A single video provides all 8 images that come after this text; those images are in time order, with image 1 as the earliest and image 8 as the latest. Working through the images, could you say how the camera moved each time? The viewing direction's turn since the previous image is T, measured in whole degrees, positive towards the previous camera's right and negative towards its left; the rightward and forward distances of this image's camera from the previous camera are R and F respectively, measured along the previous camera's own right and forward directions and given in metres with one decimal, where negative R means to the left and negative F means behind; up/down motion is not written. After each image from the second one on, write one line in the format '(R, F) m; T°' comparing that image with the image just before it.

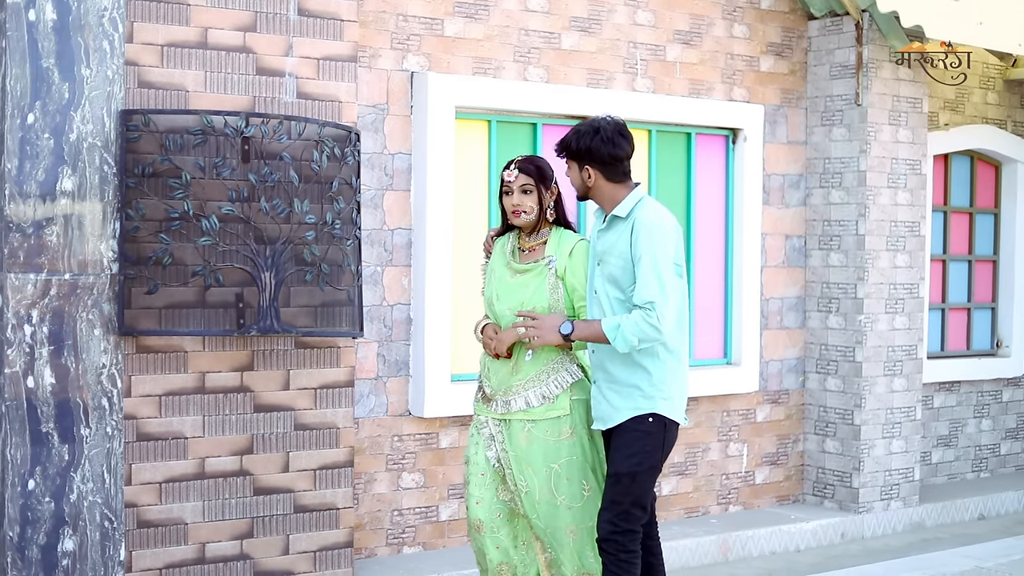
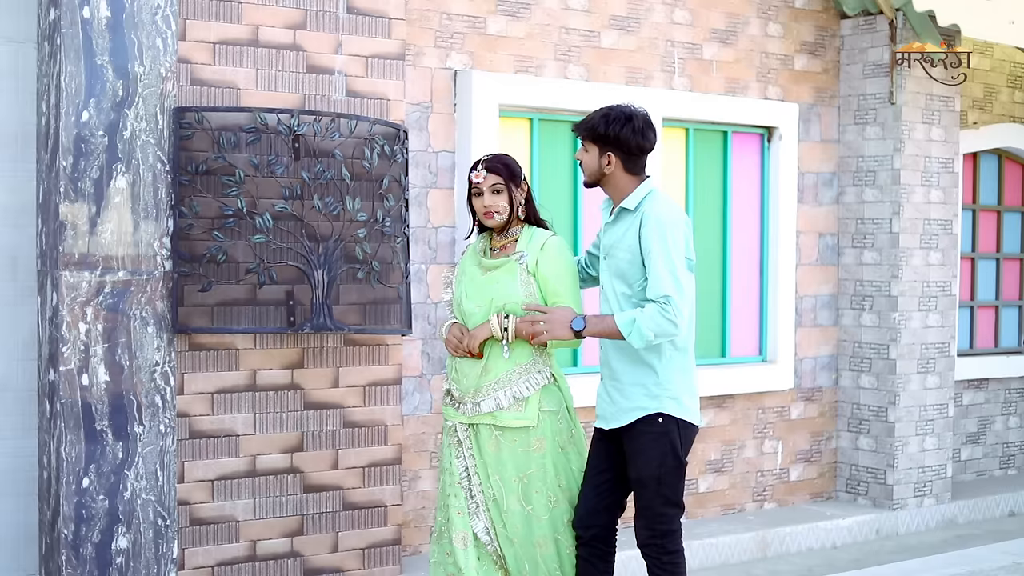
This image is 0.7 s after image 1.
(-0.2, 0.0) m; 0°
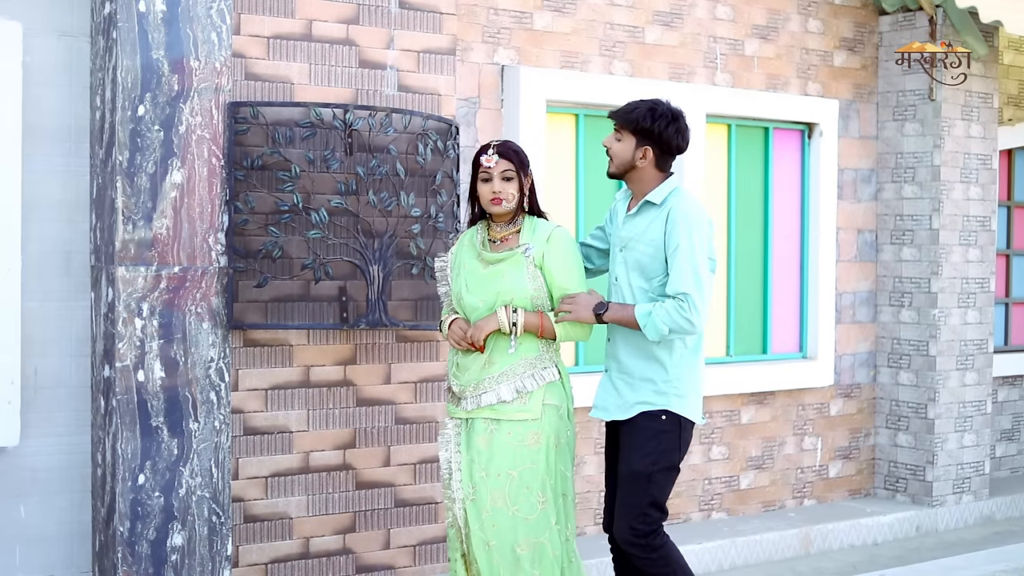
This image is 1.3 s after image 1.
(-0.2, 0.0) m; 0°
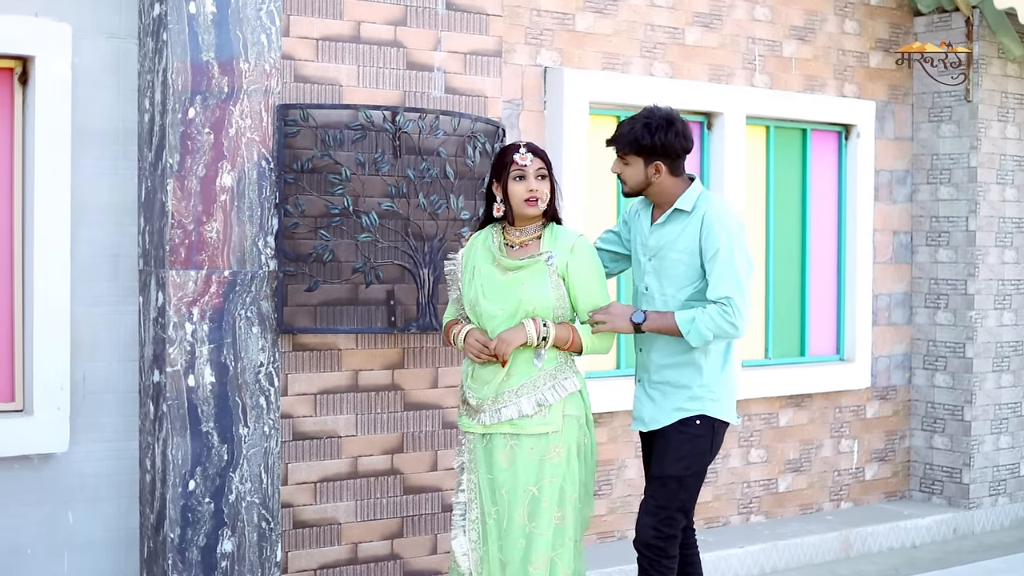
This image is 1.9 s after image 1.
(-0.2, 0.0) m; 0°
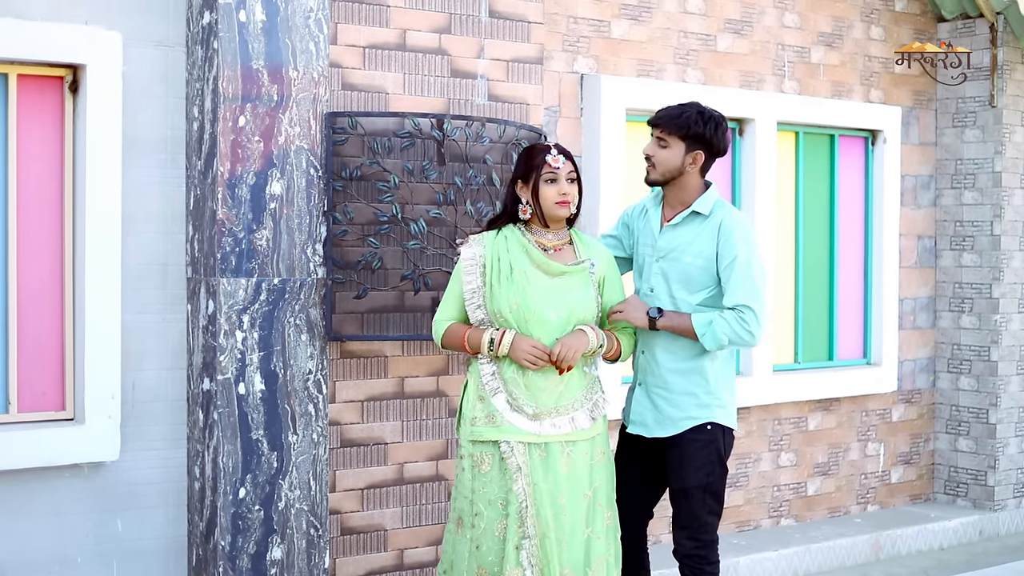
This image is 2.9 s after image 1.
(-0.2, 0.0) m; +1°
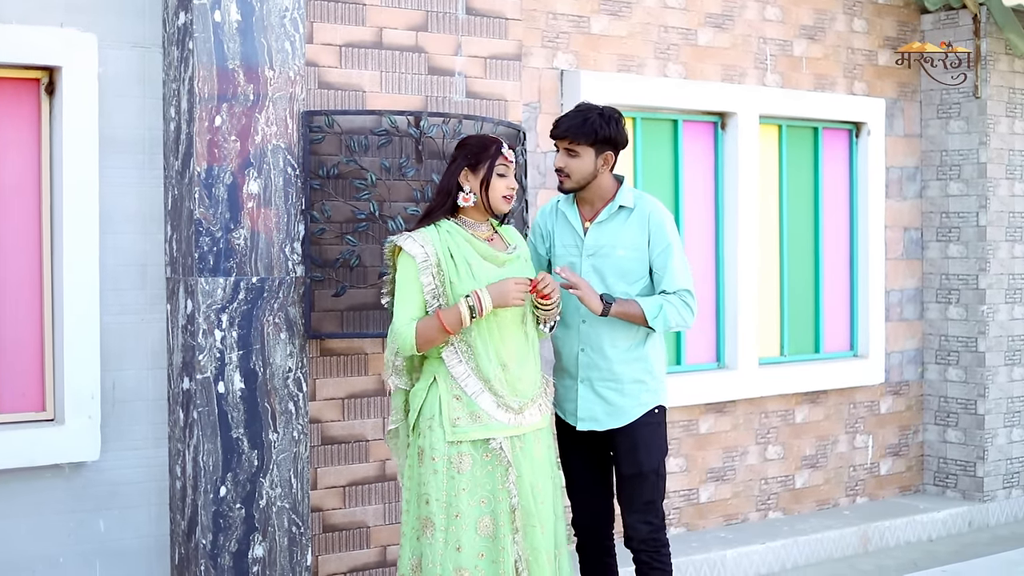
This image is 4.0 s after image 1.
(+0.1, 0.0) m; 0°
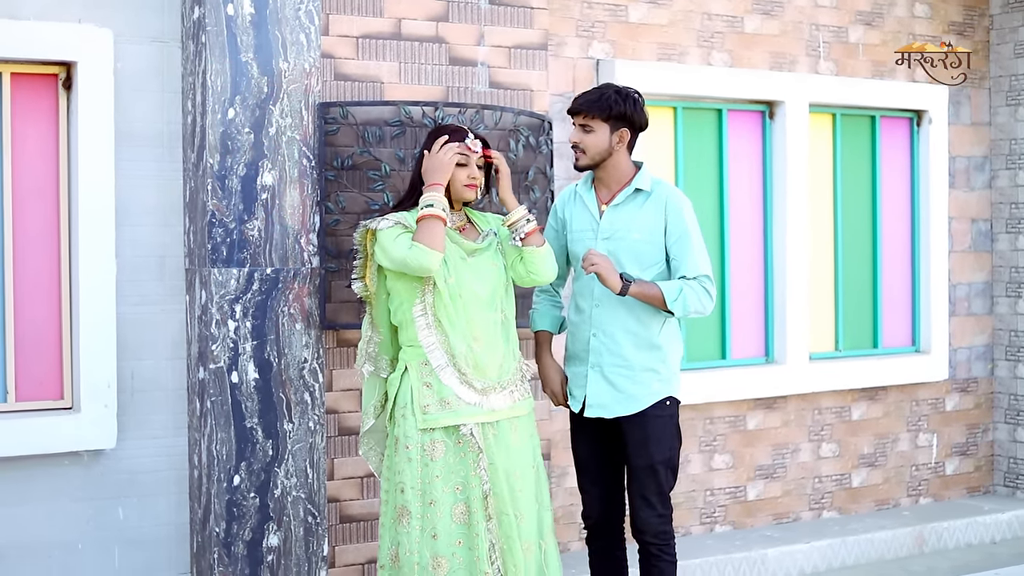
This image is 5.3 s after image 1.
(+0.4, +0.1) m; -6°
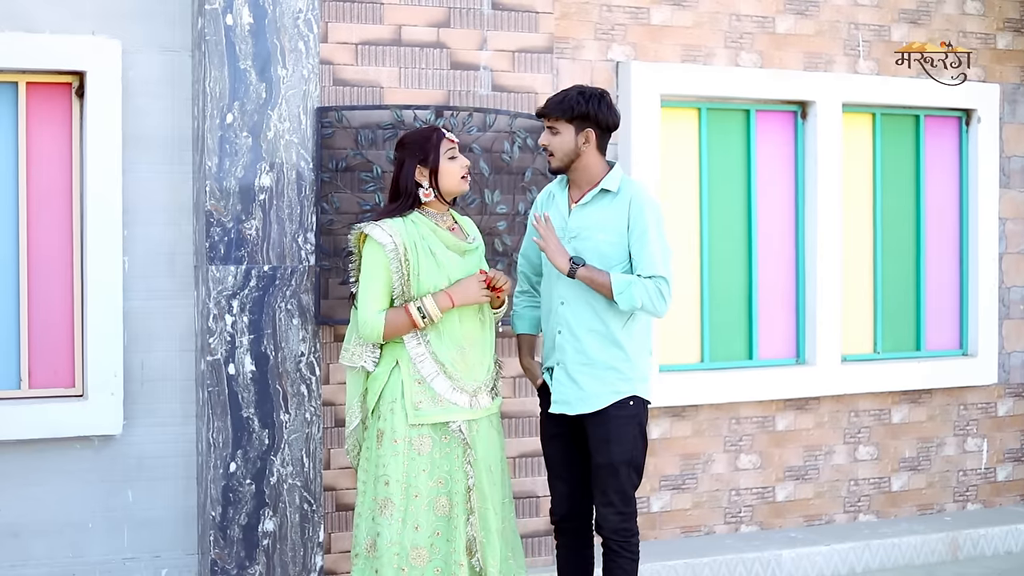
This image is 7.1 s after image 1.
(+0.7, 0.0) m; -9°
